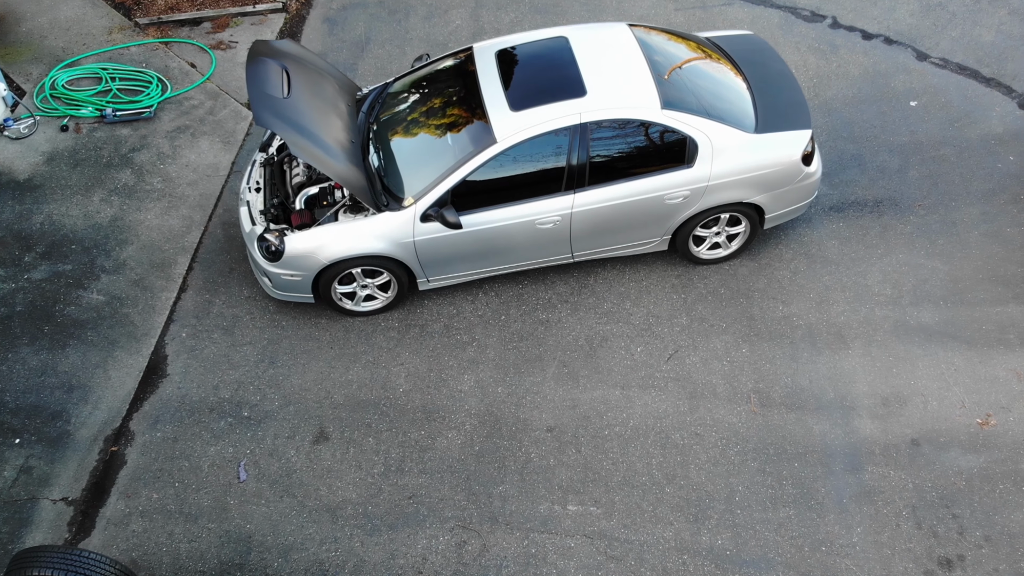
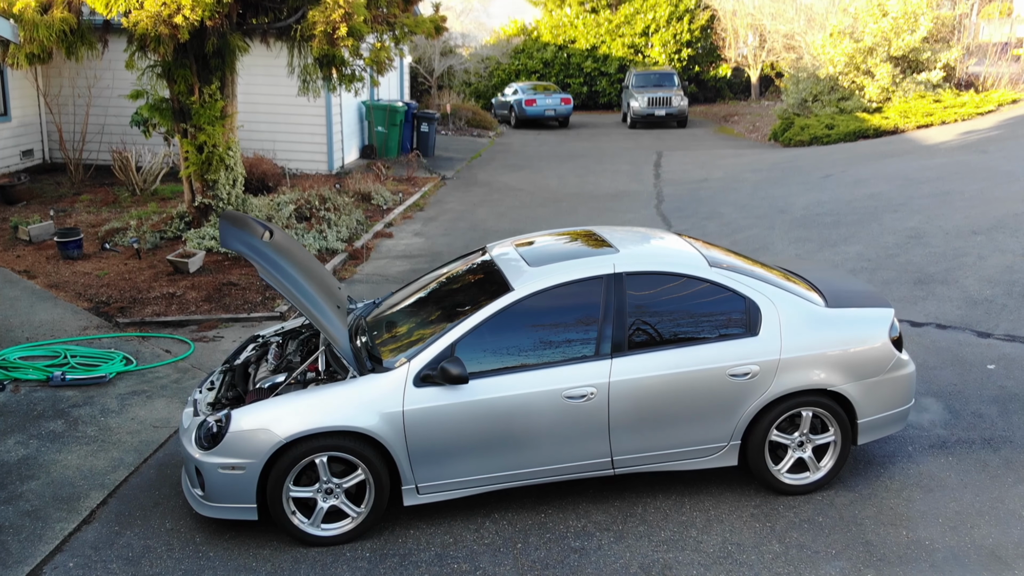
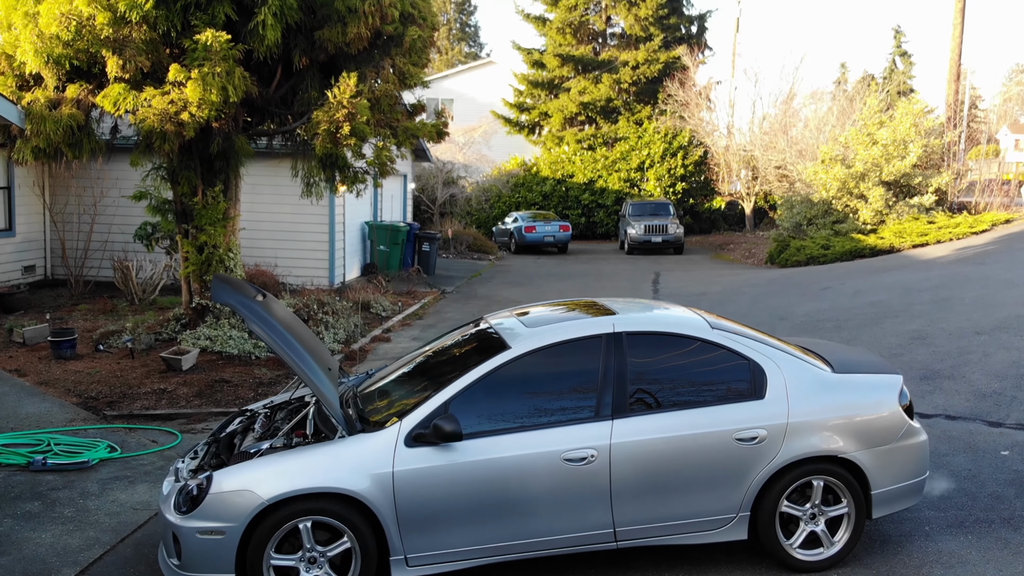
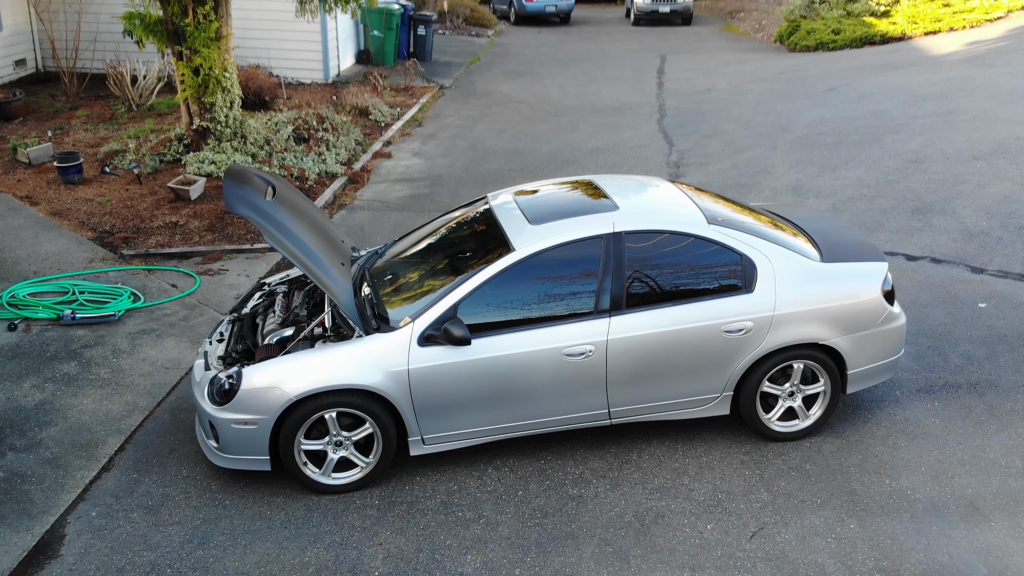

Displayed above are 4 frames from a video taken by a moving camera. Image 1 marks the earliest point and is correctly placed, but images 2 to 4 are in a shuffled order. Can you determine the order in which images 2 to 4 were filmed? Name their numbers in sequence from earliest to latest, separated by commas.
4, 2, 3
